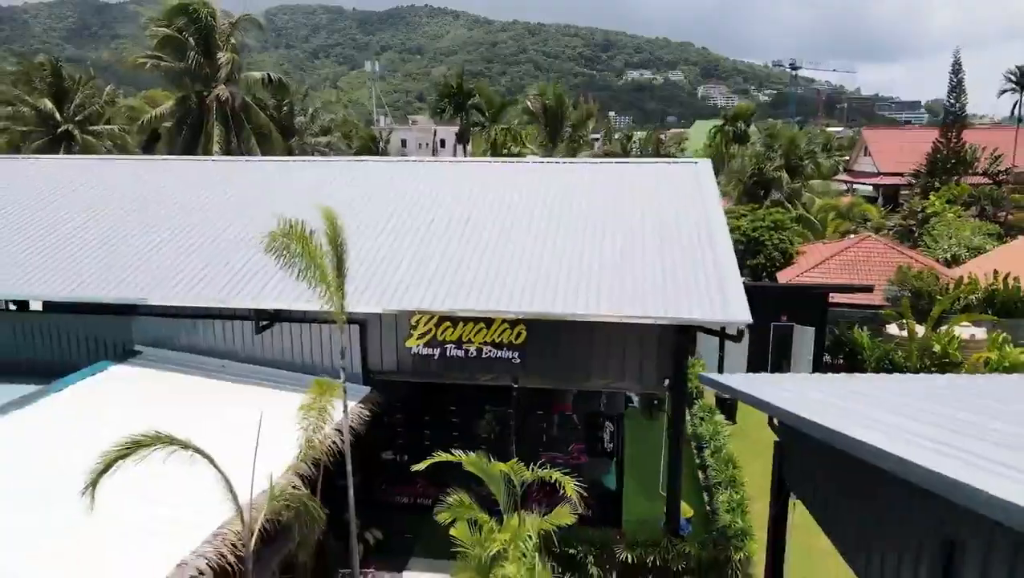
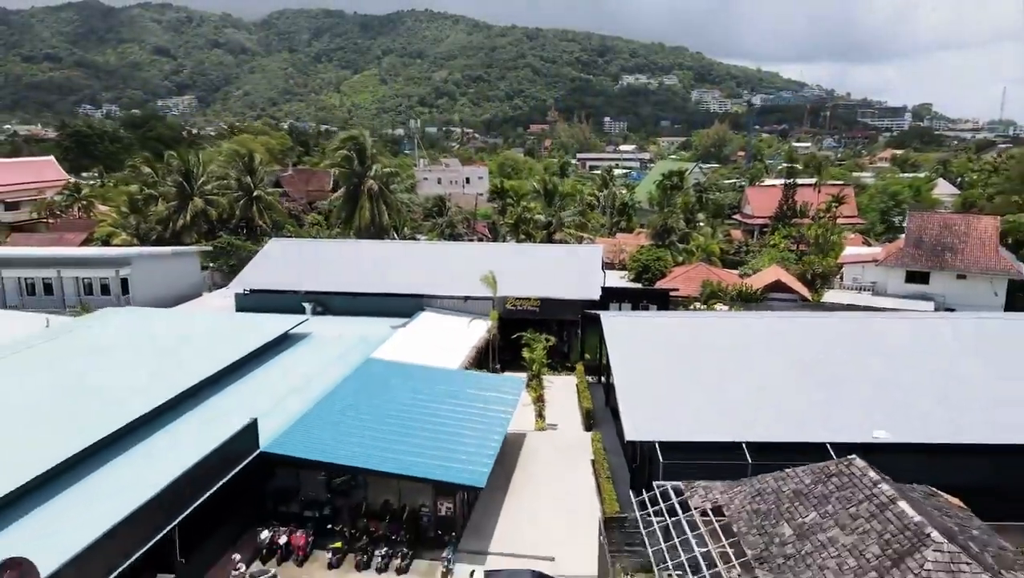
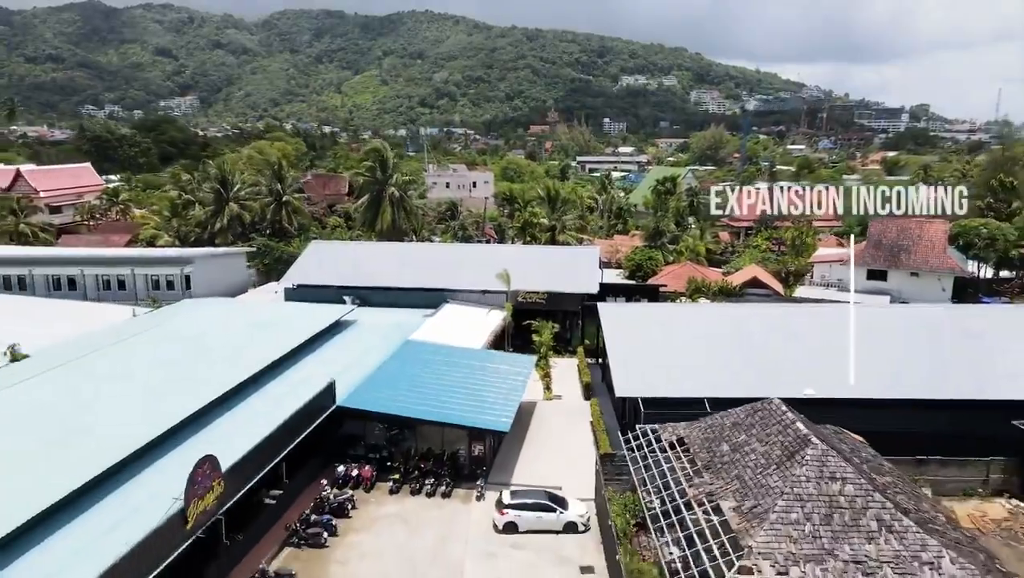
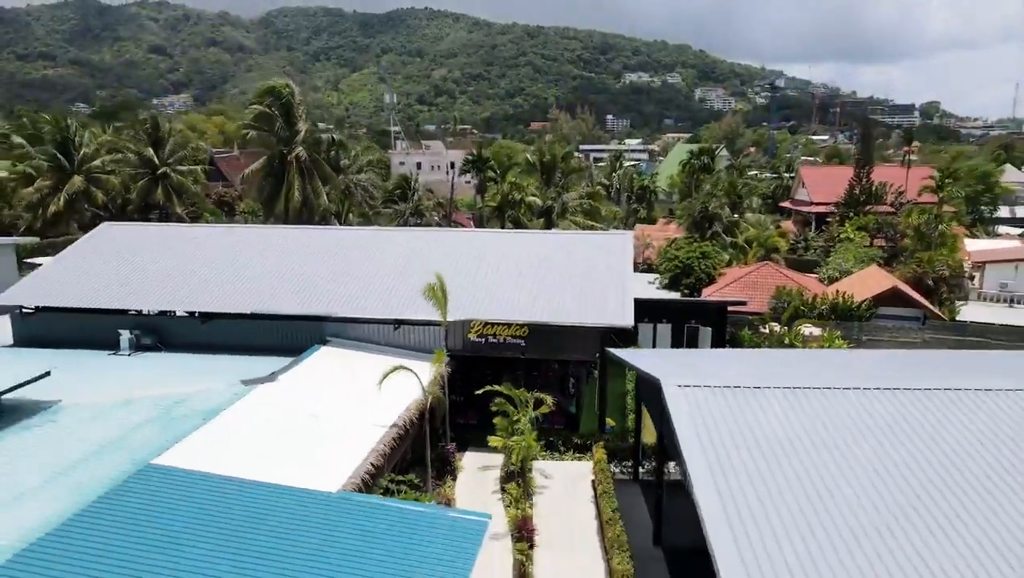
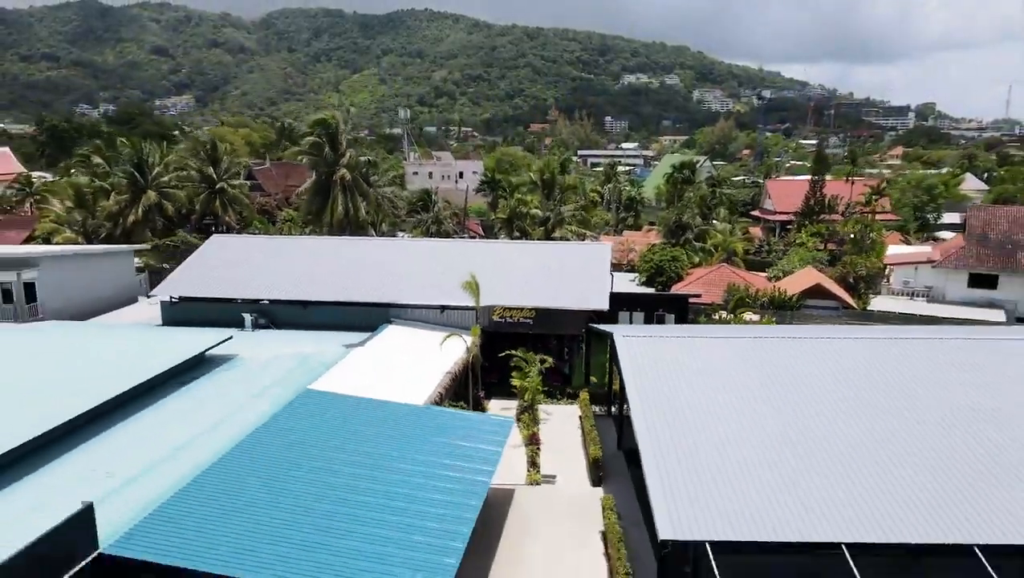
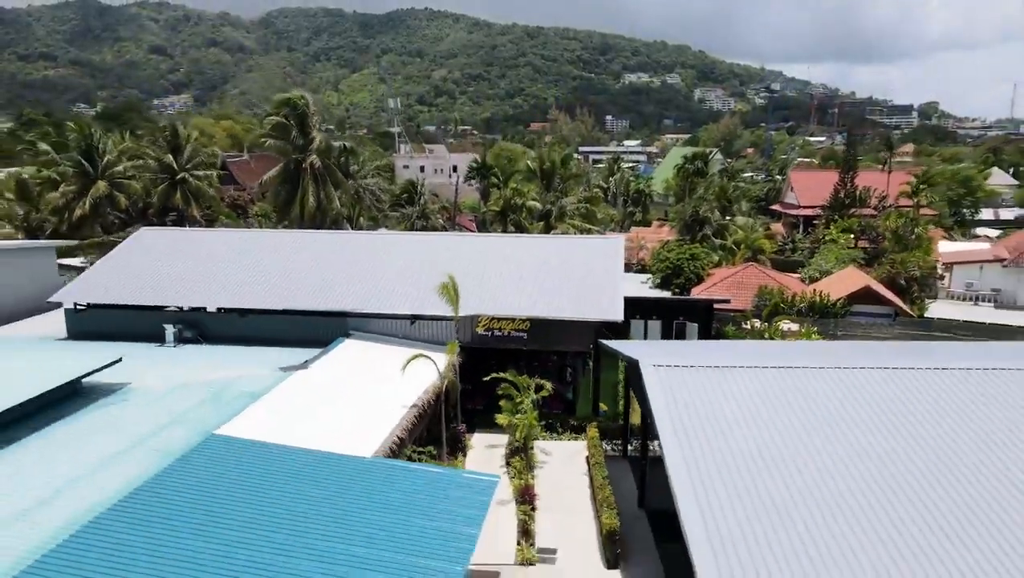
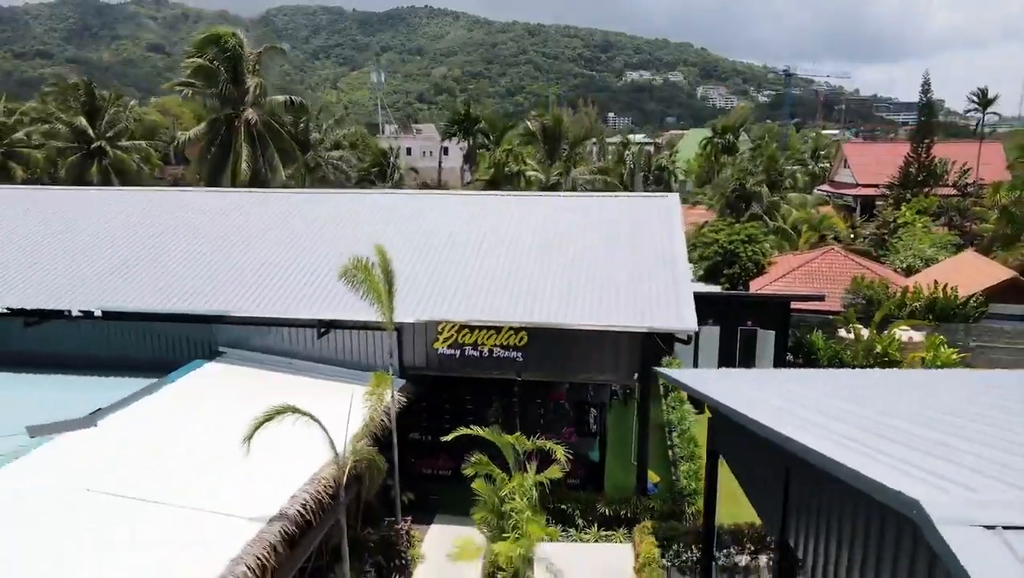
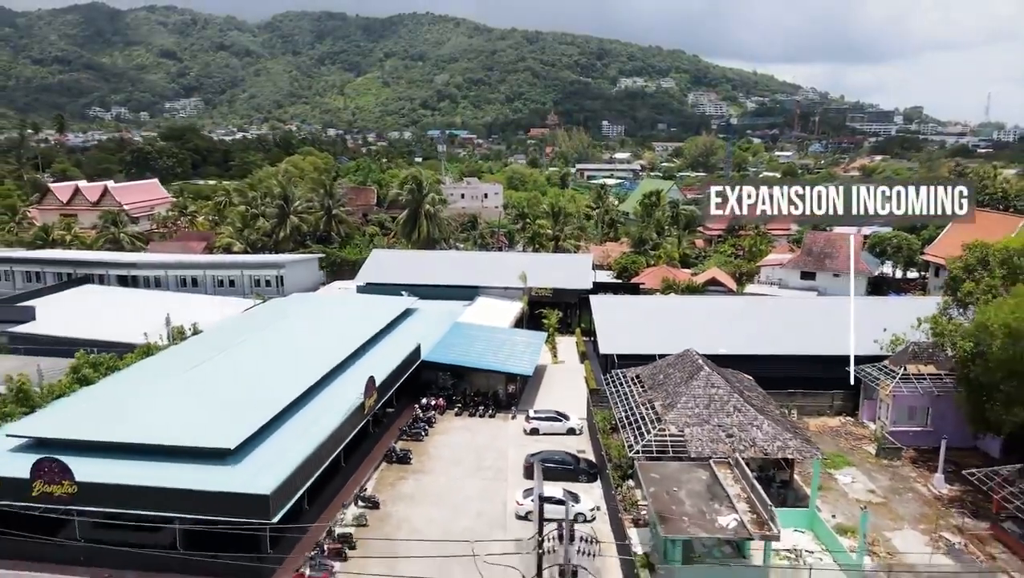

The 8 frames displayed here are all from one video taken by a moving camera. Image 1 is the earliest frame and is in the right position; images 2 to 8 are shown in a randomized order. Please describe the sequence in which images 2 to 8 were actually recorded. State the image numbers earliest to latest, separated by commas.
7, 4, 6, 5, 2, 3, 8
